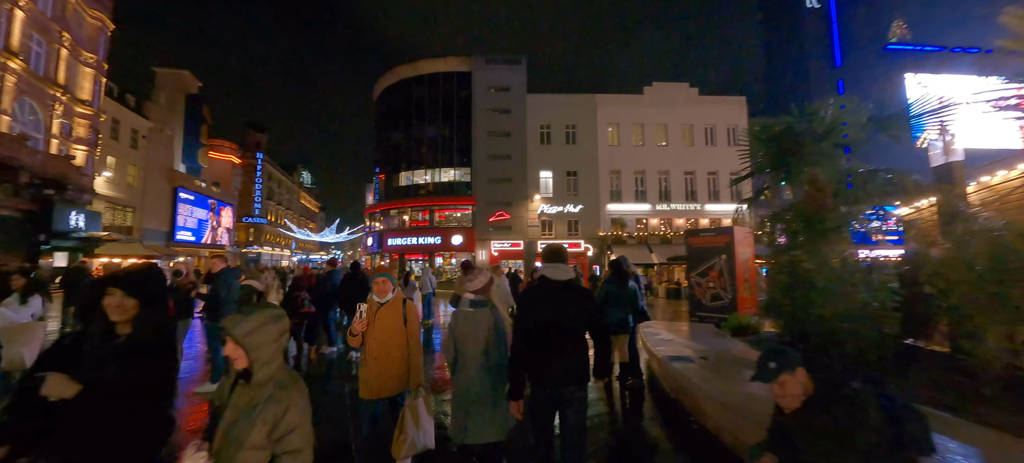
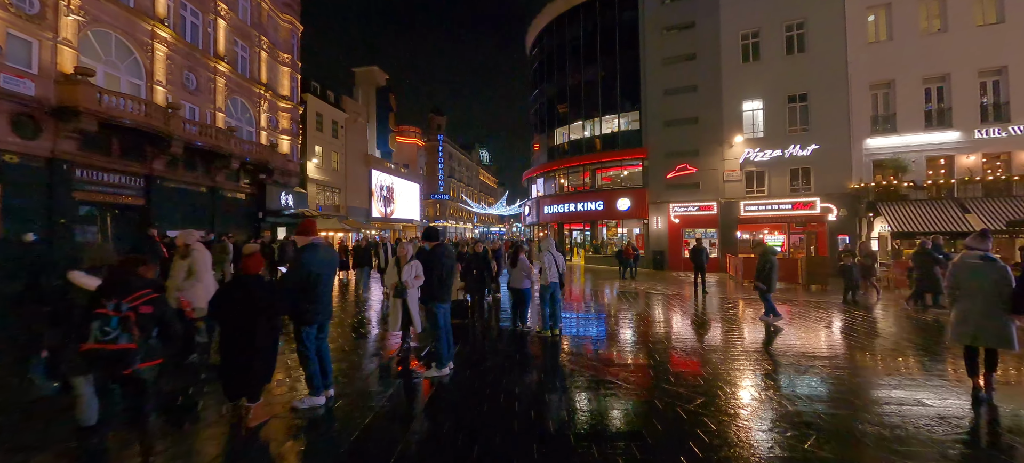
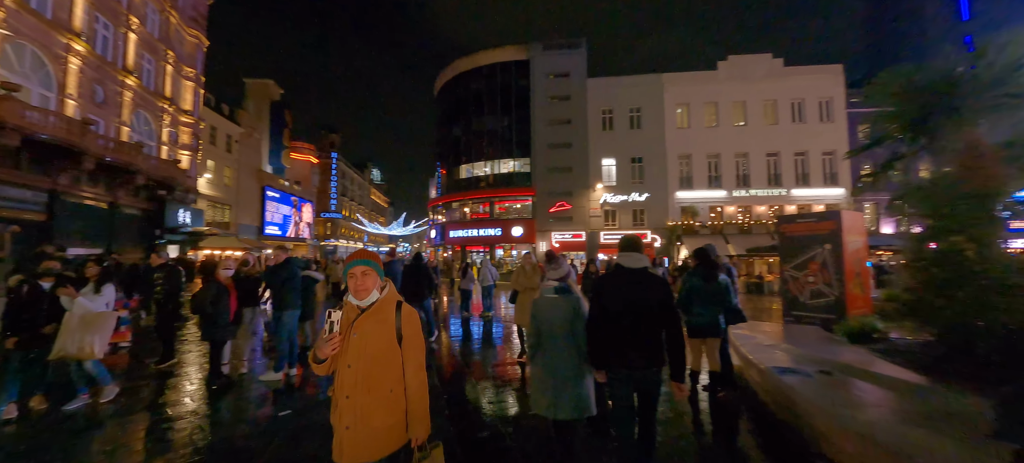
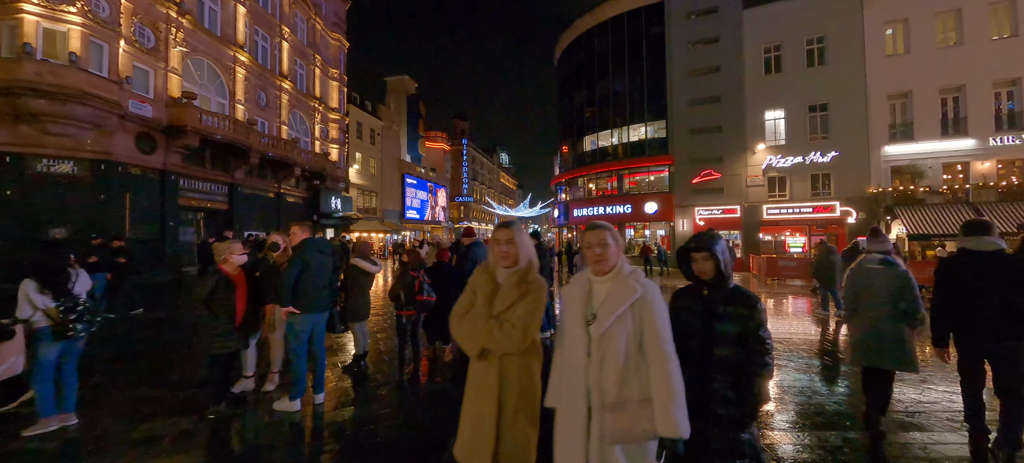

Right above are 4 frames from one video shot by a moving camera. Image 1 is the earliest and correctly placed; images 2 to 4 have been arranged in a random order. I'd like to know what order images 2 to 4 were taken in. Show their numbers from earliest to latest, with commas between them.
3, 4, 2
